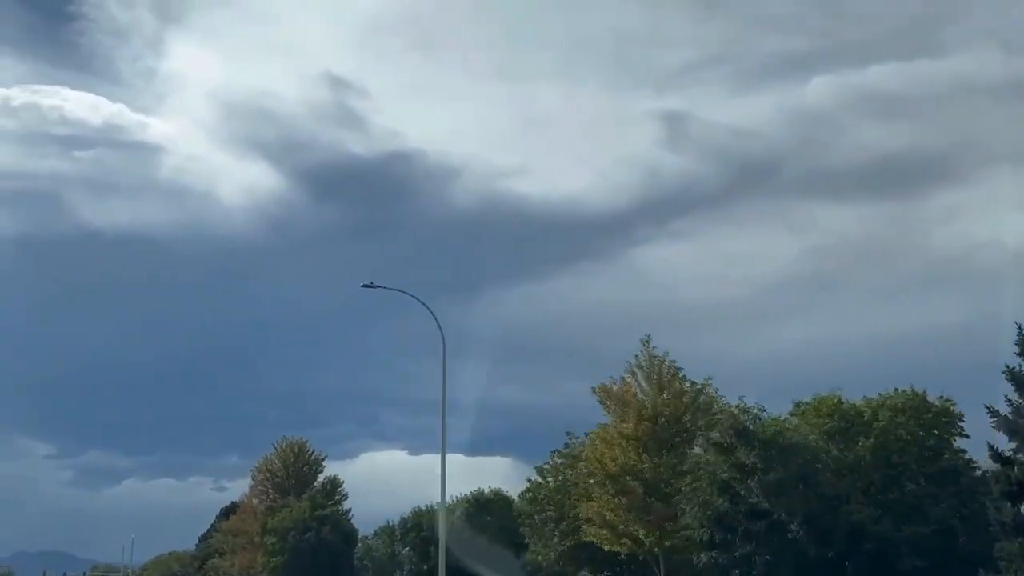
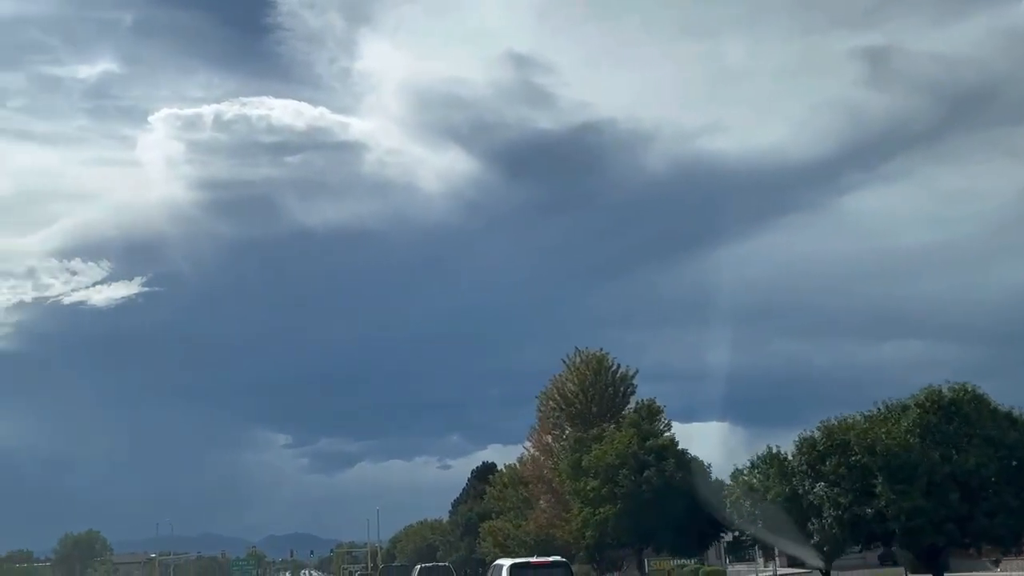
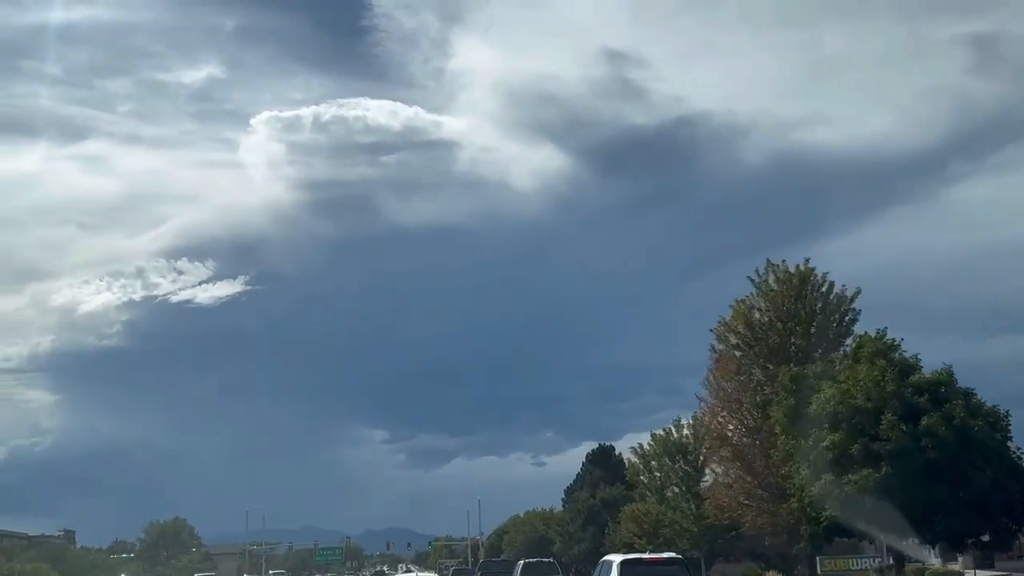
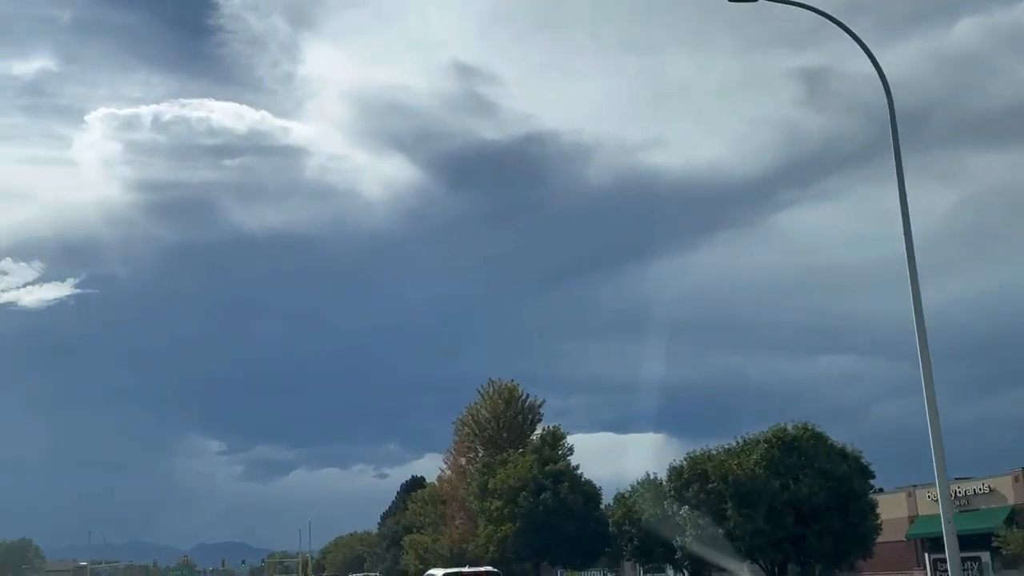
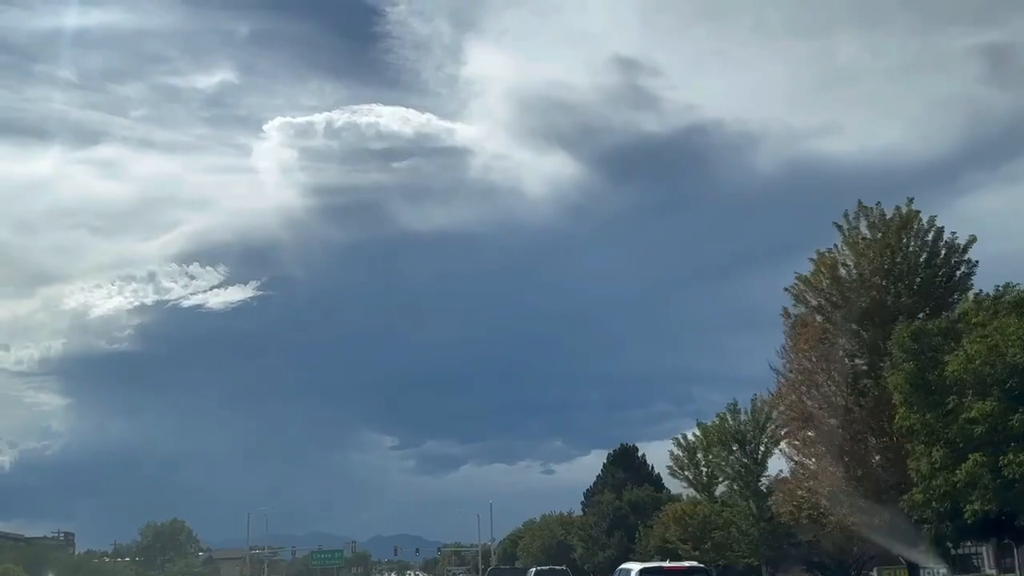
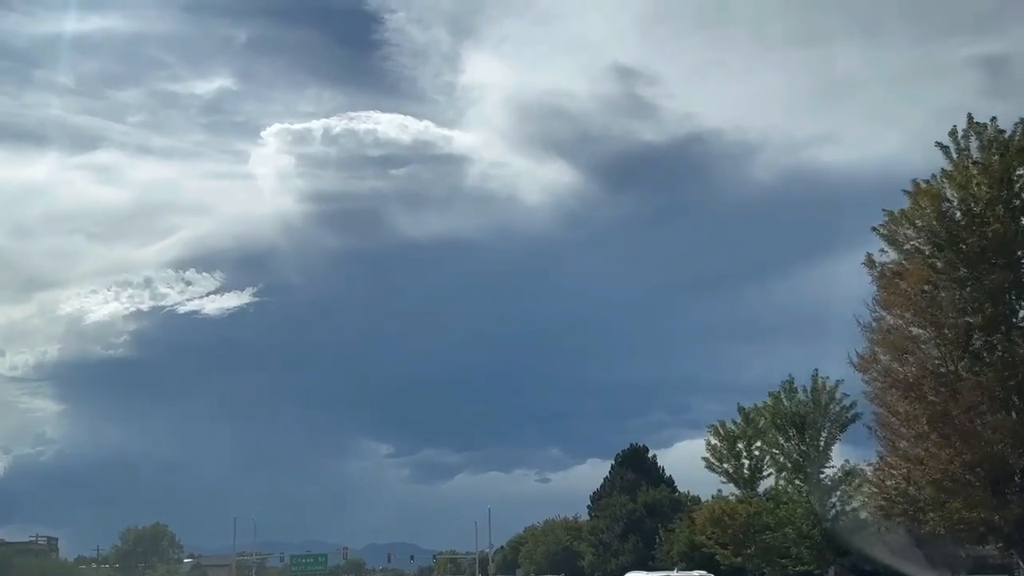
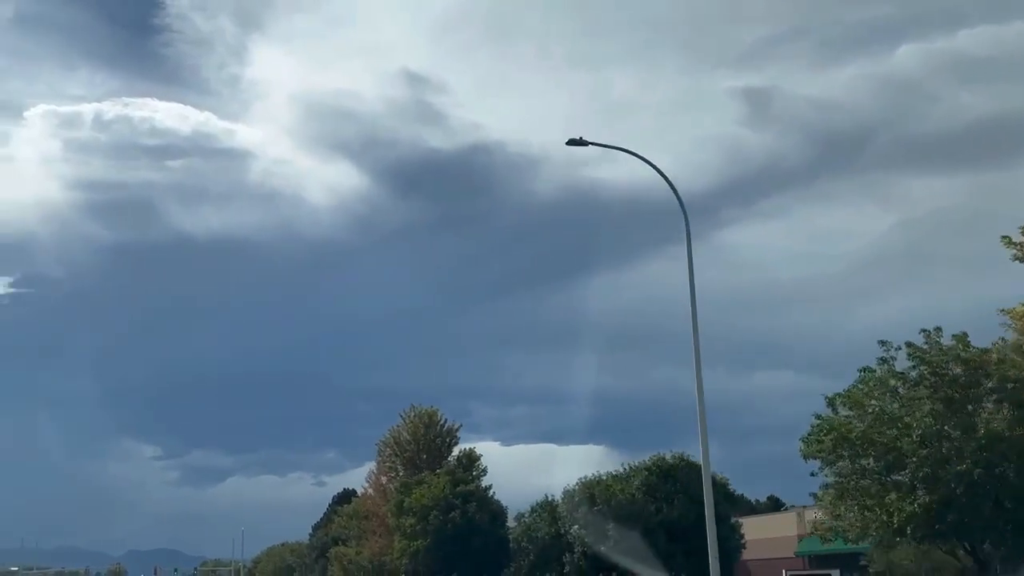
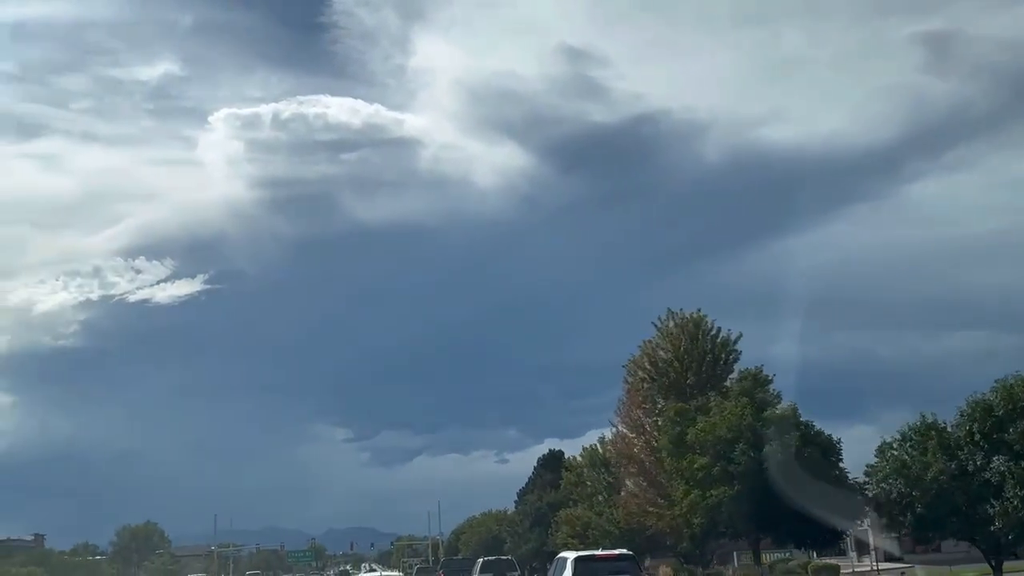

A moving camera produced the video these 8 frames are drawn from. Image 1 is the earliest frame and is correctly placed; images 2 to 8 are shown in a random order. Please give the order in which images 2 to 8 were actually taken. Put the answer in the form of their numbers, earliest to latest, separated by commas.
7, 4, 2, 8, 3, 5, 6
